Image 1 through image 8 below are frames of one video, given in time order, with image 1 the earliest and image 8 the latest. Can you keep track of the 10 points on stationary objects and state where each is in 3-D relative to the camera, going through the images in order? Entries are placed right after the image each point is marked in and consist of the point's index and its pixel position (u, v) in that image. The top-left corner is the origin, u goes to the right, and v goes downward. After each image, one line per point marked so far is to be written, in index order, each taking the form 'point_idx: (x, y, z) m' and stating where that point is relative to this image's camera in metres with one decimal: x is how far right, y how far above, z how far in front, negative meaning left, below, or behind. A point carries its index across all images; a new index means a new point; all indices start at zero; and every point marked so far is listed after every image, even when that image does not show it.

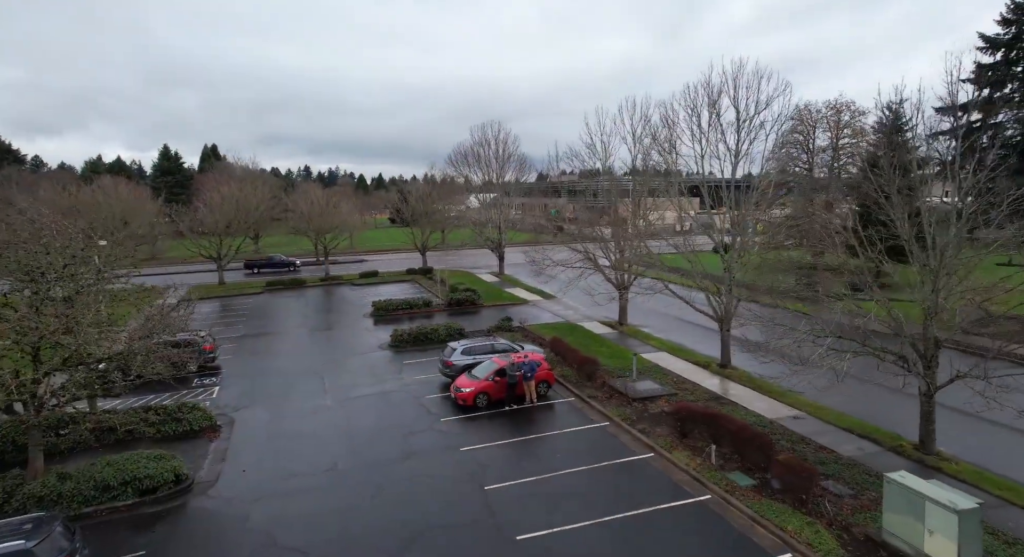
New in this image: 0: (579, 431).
0: (+1.7, -4.0, +15.9) m
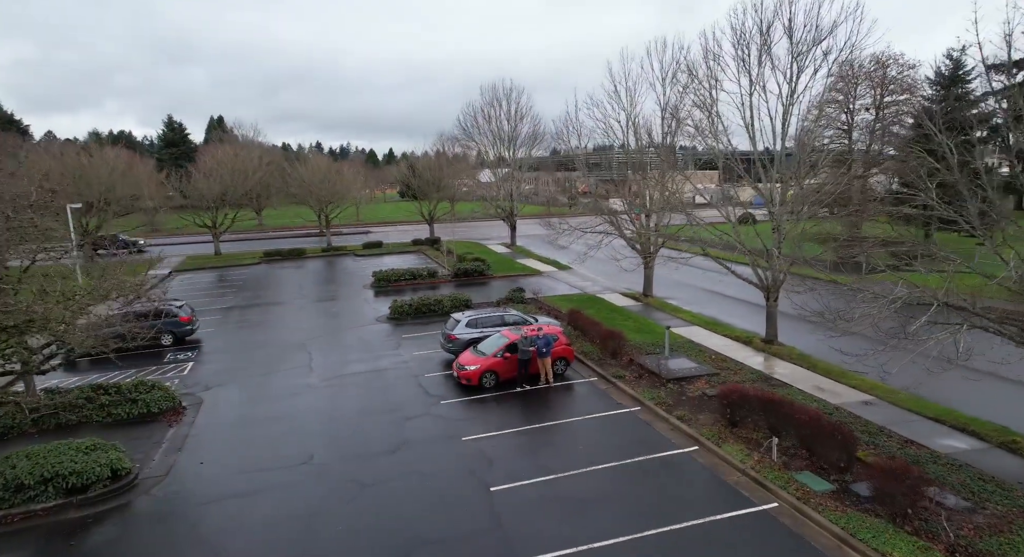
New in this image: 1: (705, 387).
0: (+2.0, -3.1, +13.4) m
1: (+4.5, -2.6, +14.5) m
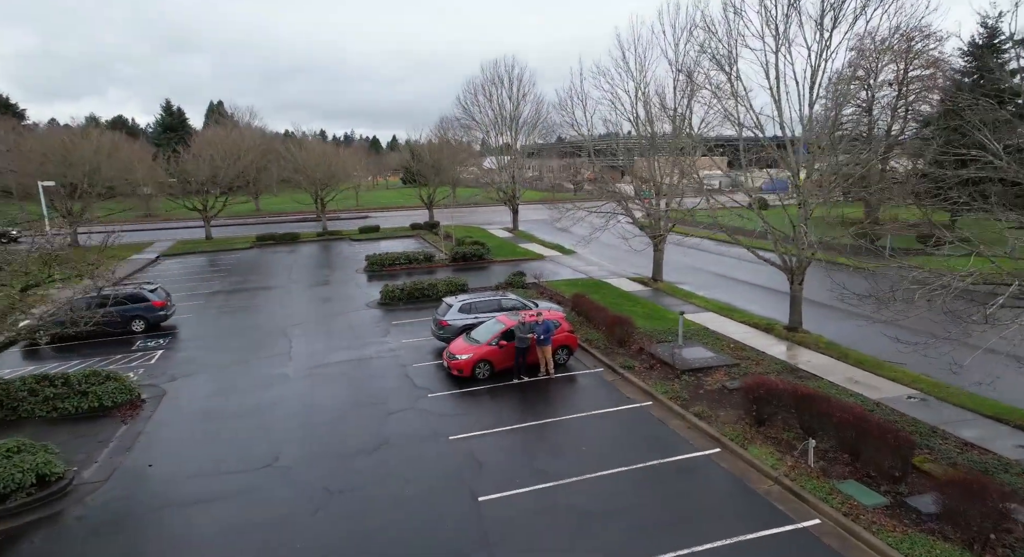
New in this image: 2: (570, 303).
0: (+1.9, -2.6, +11.9) m
1: (+4.5, -2.1, +12.9) m
2: (+1.8, -0.8, +18.8) m
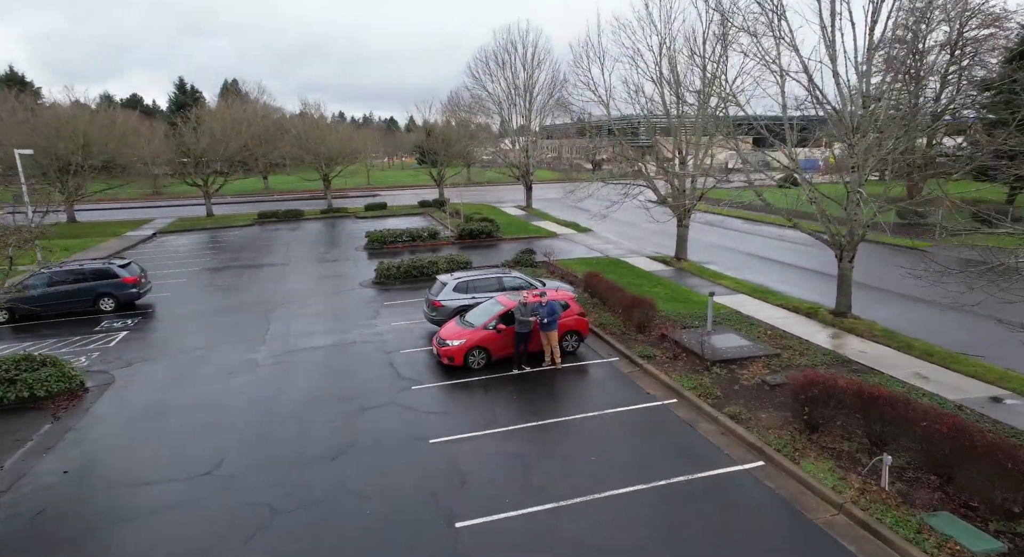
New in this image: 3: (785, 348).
0: (+1.8, -2.2, +9.9) m
1: (+4.4, -1.7, +10.8) m
2: (+1.9, -0.1, +16.7) m
3: (+5.4, -1.4, +12.1) m
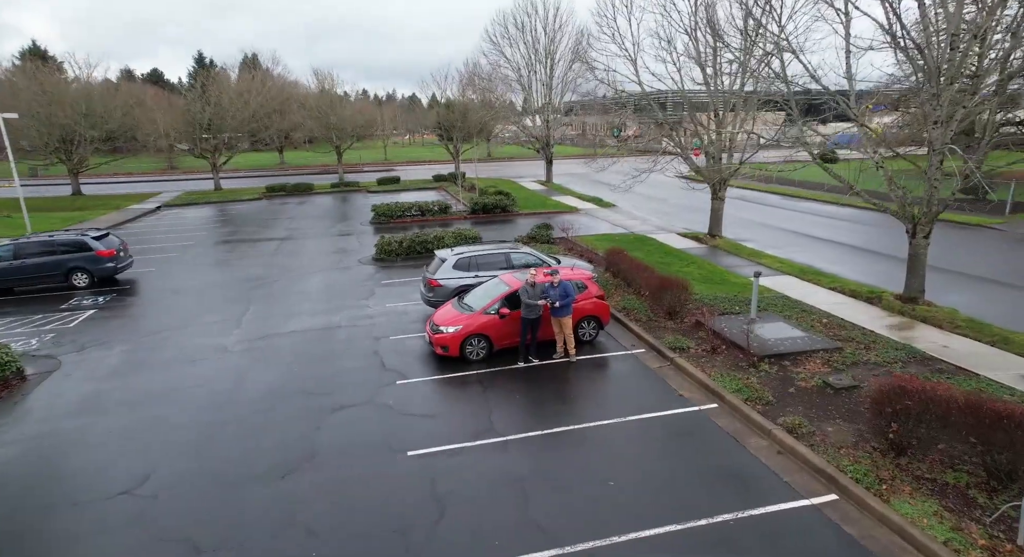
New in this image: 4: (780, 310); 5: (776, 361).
0: (+1.9, -1.9, +8.0) m
1: (+4.5, -1.4, +8.8) m
2: (+2.2, +0.4, +14.7) m
3: (+5.5, -1.0, +10.1) m
4: (+5.0, -0.6, +11.5) m
5: (+4.0, -1.3, +9.3) m
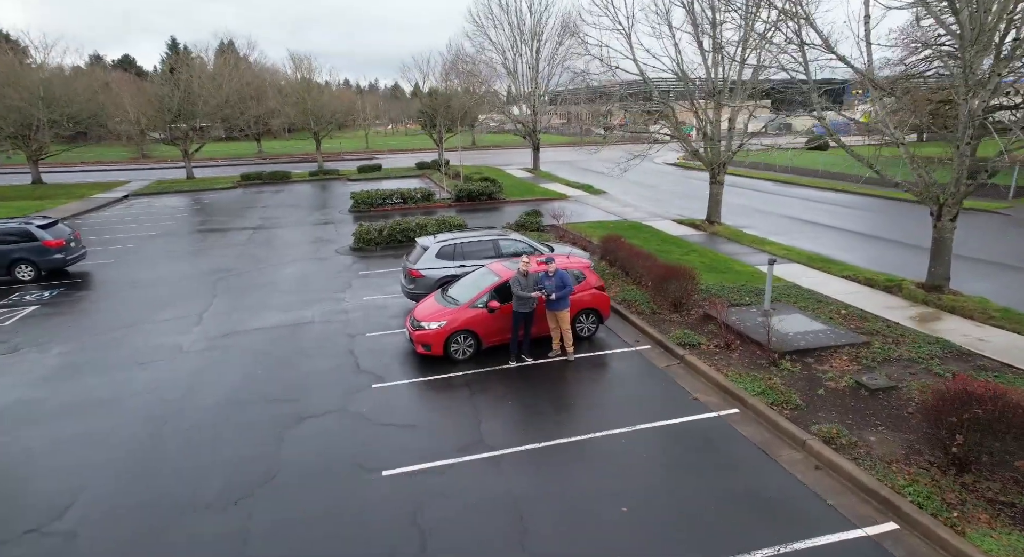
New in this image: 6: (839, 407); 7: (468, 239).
0: (+1.8, -1.7, +7.0) m
1: (+4.4, -1.2, +7.8) m
2: (+2.0, +0.7, +13.7) m
3: (+5.4, -0.8, +9.1) m
4: (+4.9, -0.4, +10.6) m
5: (+3.9, -1.1, +8.3) m
6: (+3.7, -1.4, +6.9) m
7: (-0.8, +0.8, +11.6) m
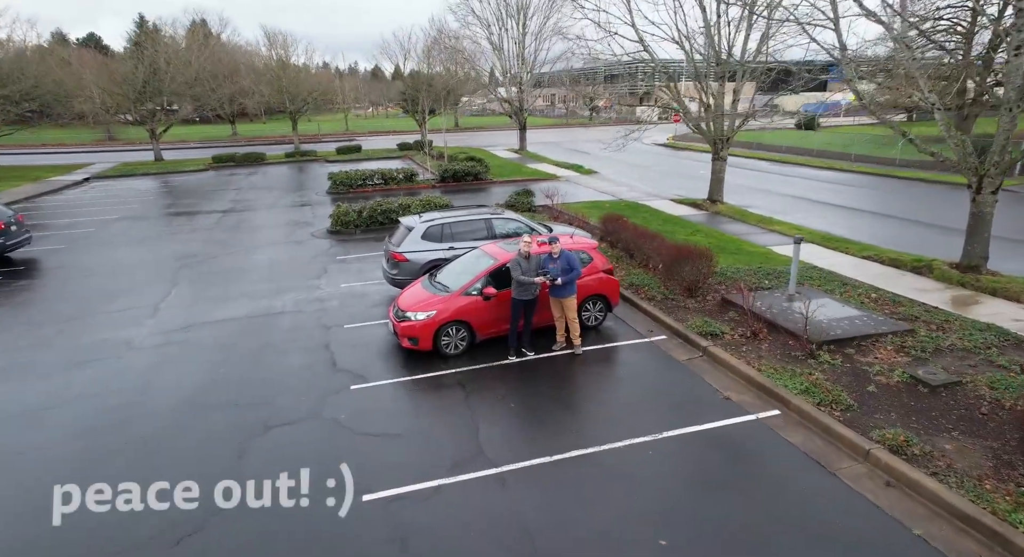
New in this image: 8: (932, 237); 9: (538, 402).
0: (+1.8, -1.5, +5.9) m
1: (+4.4, -0.9, +6.8) m
2: (+1.8, +1.0, +12.6) m
3: (+5.3, -0.5, +8.2) m
4: (+4.8, -0.1, +9.6) m
5: (+3.9, -0.8, +7.3) m
6: (+3.8, -1.2, +6.0) m
7: (-0.9, +1.0, +10.4) m
8: (+9.2, +0.9, +13.5) m
9: (+0.3, -1.4, +6.8) m
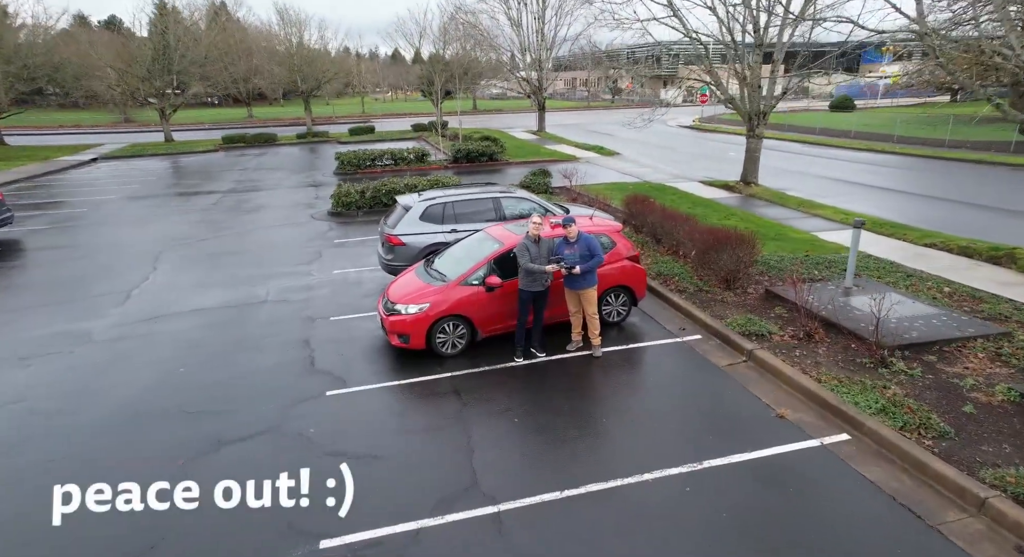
0: (+1.8, -1.5, +4.7) m
1: (+4.4, -0.9, +5.5) m
2: (+2.1, +1.2, +11.3) m
3: (+5.4, -0.5, +6.8) m
4: (+4.9, +0.1, +8.2) m
5: (+3.9, -0.8, +6.0) m
6: (+3.8, -1.2, +4.6) m
7: (-0.8, +1.2, +9.2) m
8: (+9.5, +1.1, +12.0) m
9: (+0.4, -1.3, +5.6) m
